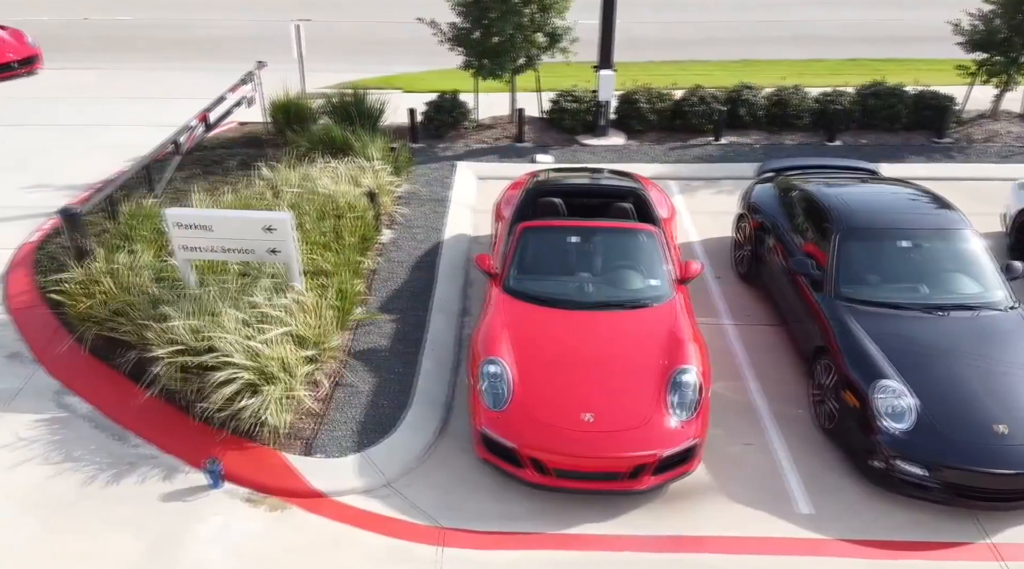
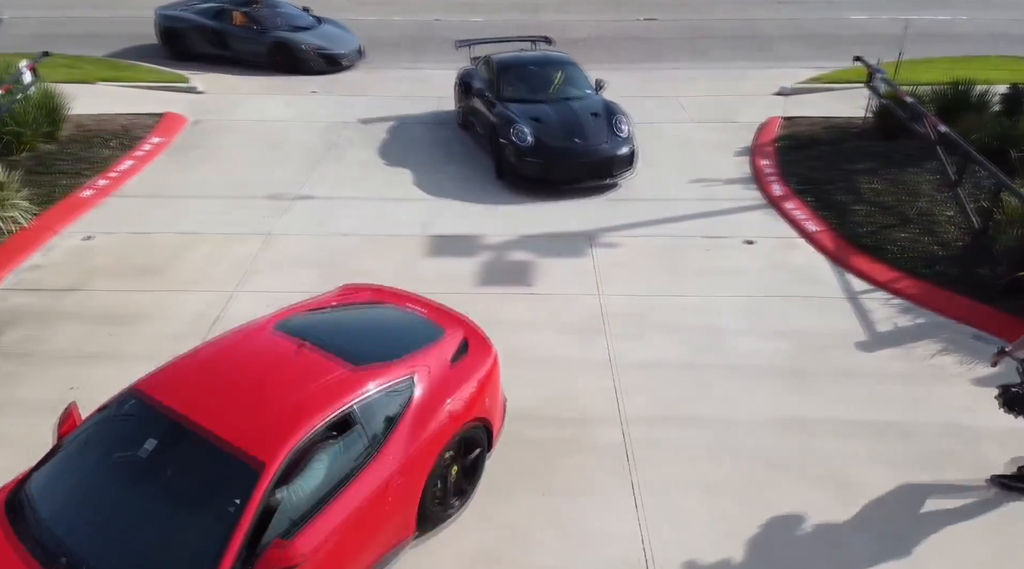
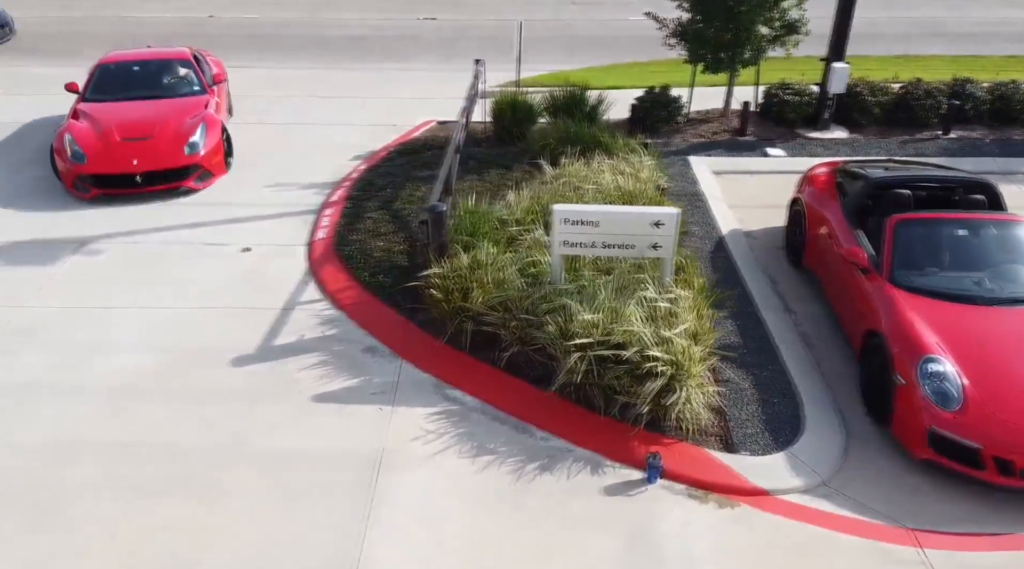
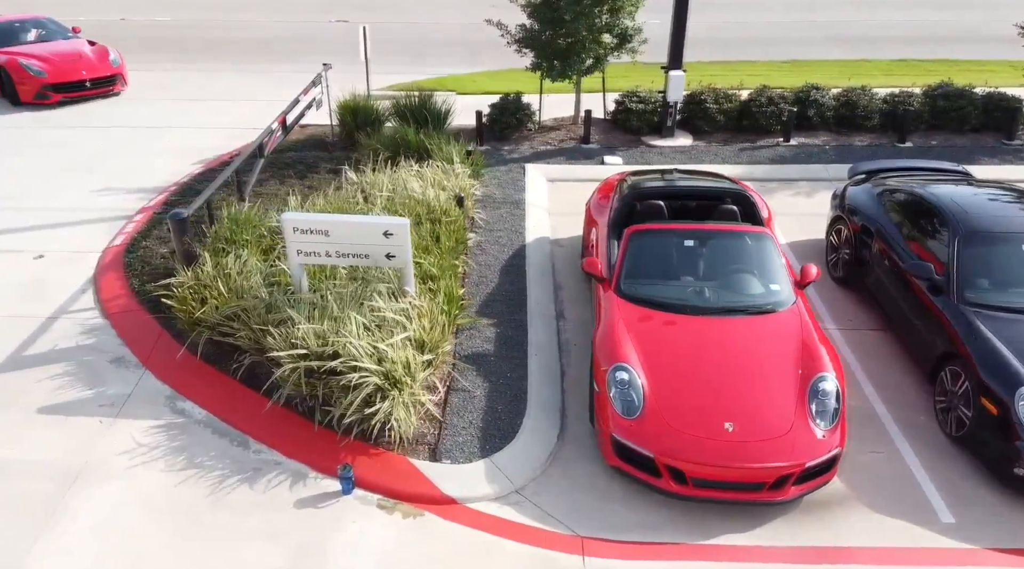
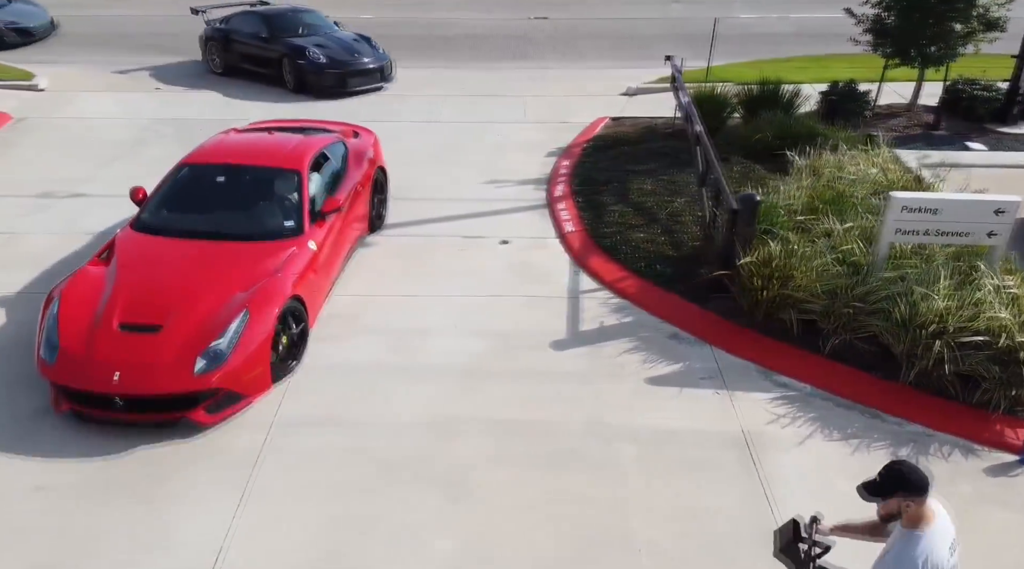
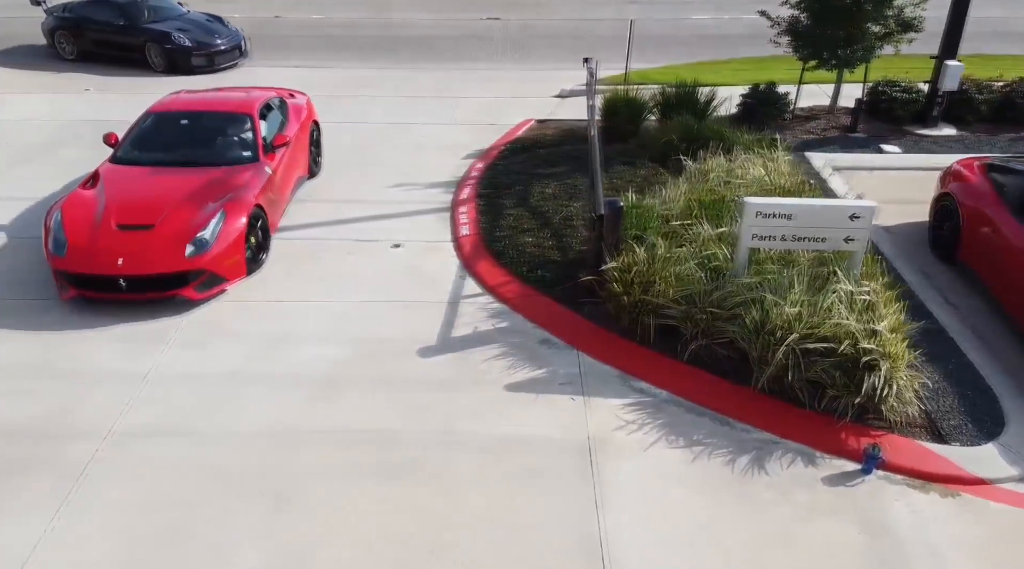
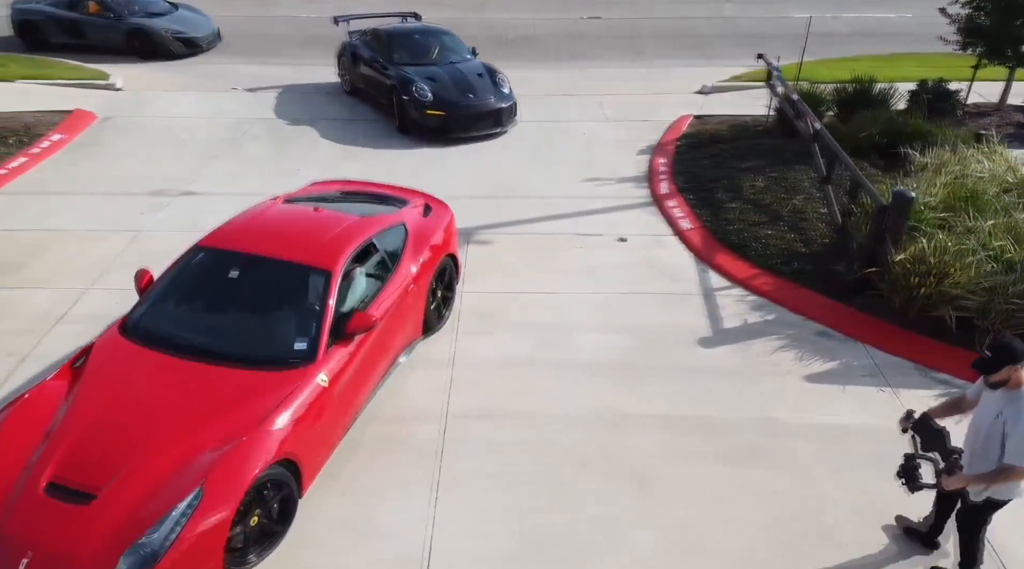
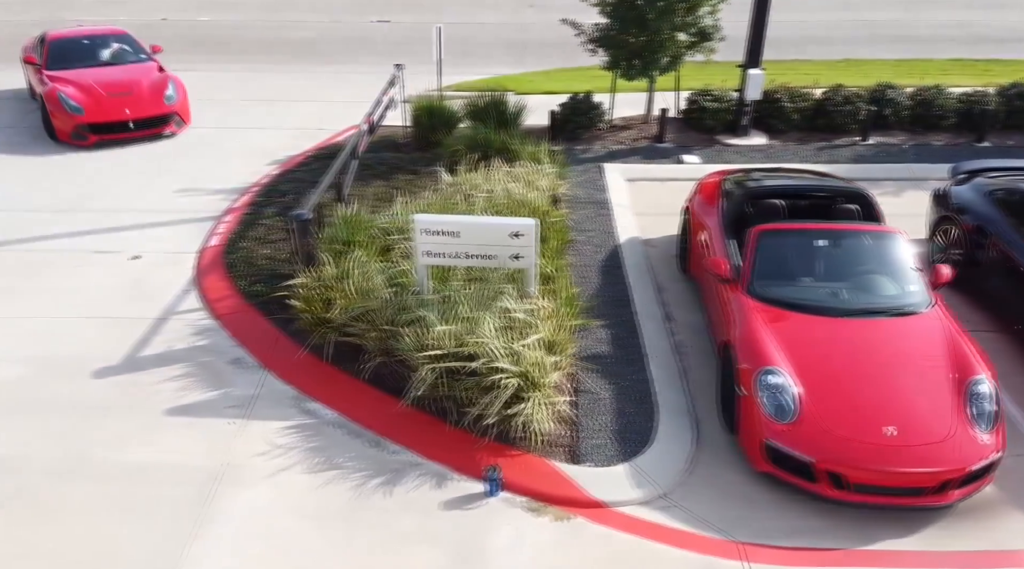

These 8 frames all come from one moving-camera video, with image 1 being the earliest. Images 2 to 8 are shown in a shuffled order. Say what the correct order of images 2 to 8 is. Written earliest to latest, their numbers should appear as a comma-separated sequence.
4, 8, 3, 6, 5, 7, 2
